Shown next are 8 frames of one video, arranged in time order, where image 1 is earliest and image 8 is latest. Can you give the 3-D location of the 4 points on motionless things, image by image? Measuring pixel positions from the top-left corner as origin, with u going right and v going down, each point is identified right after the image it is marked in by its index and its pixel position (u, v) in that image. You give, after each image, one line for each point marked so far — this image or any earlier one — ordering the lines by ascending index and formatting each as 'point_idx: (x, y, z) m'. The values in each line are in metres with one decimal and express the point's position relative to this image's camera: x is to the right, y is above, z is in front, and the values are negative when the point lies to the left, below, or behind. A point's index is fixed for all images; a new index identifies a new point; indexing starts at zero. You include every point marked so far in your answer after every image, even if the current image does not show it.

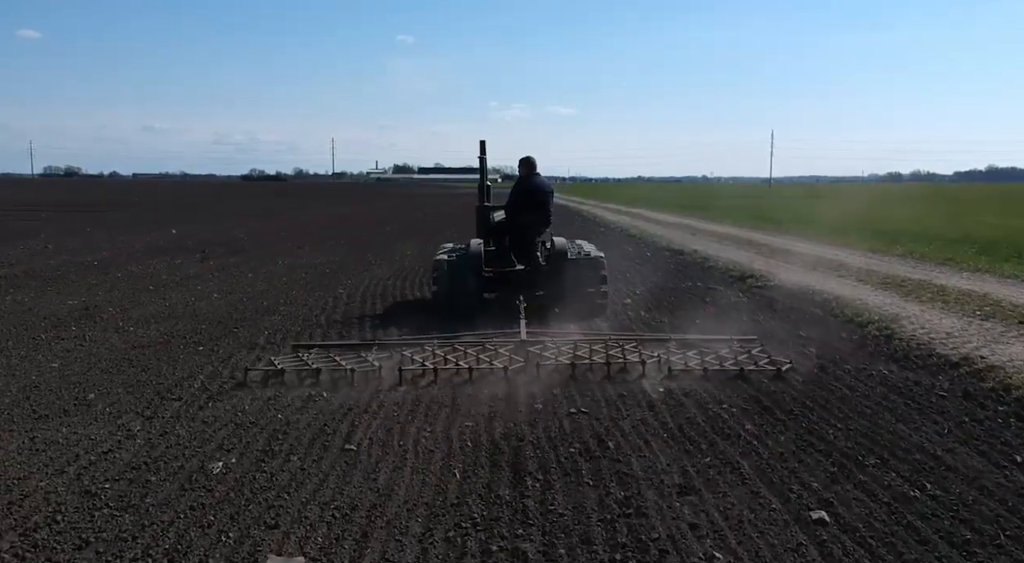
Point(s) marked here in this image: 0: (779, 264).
0: (+4.7, +0.1, +14.5) m
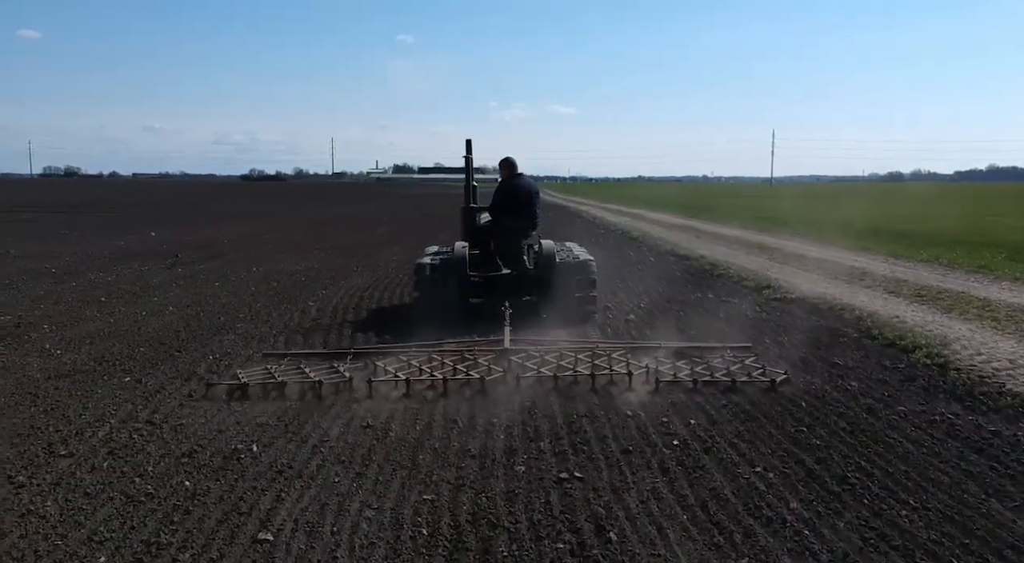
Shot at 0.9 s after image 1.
0: (+4.6, +0.1, +13.9) m
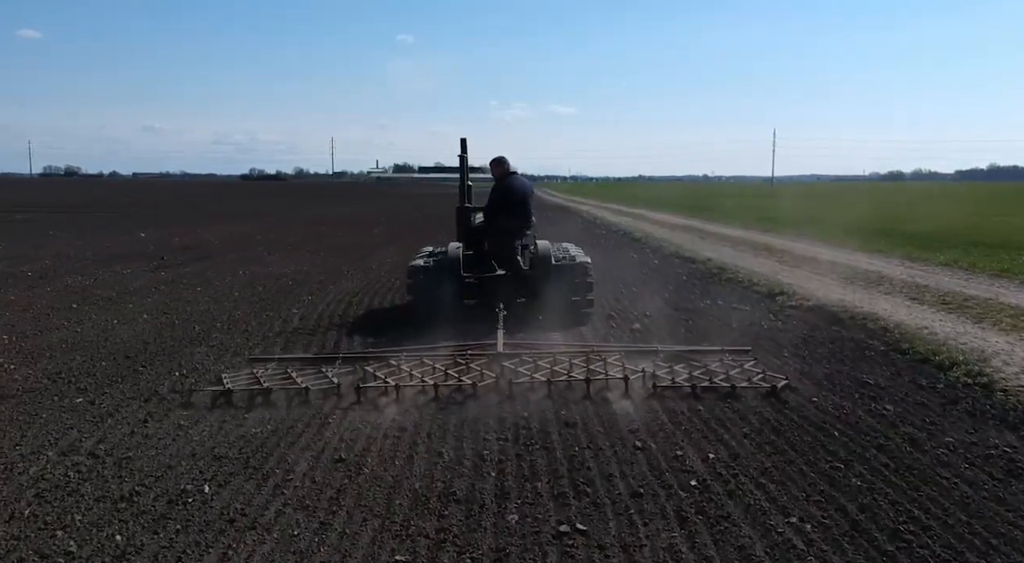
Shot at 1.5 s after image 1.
0: (+4.5, +0.1, +13.7) m
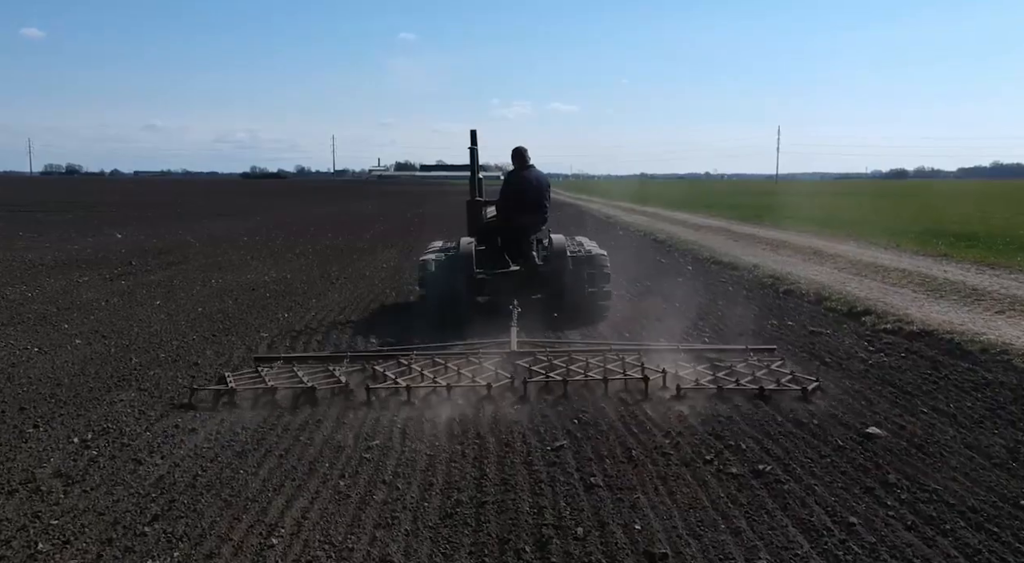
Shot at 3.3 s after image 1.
0: (+4.7, 0.0, +12.6) m
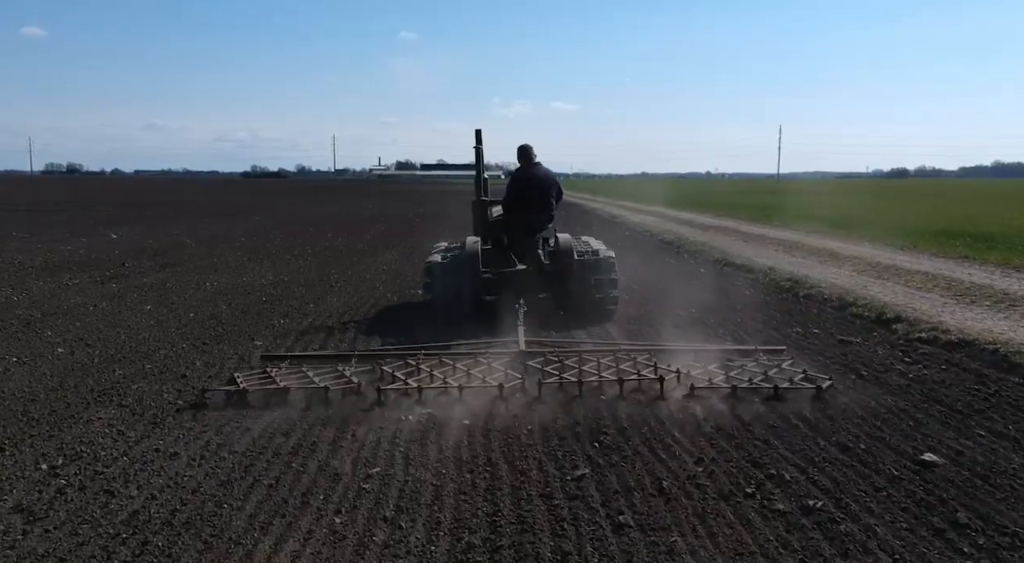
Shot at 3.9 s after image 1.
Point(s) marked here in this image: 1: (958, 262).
0: (+4.7, +0.3, +14.3) m
1: (+7.5, +0.3, +13.7) m
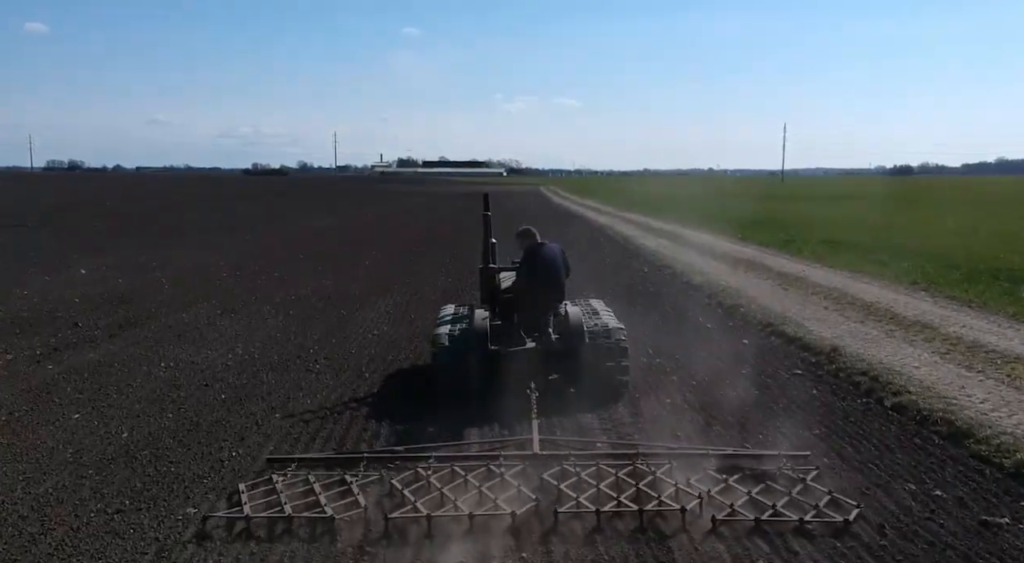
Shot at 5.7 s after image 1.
0: (+4.9, -0.8, +12.2) m
1: (+7.7, -0.8, +11.6) m
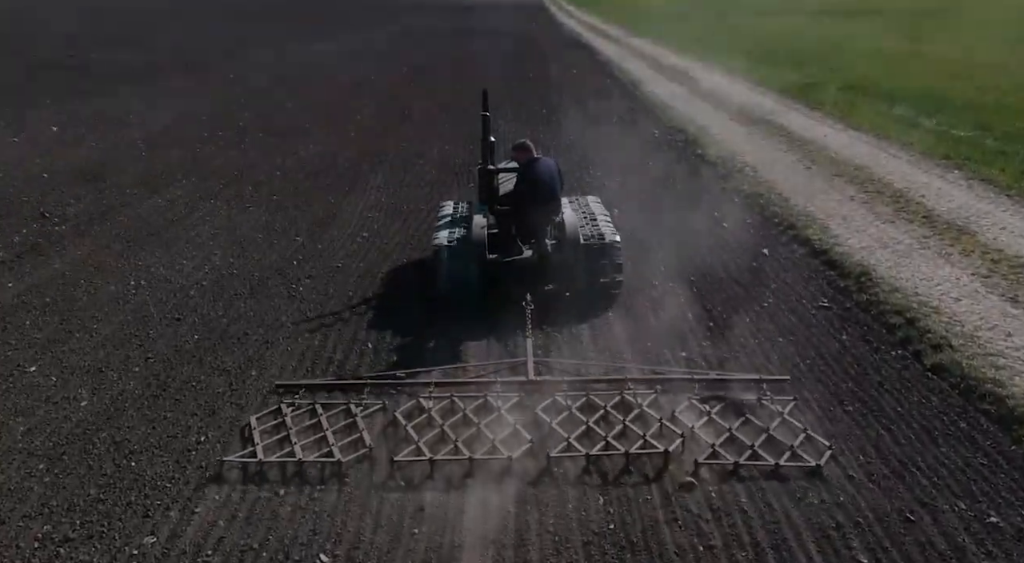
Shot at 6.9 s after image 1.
0: (+4.9, +0.5, +11.1) m
1: (+7.7, +0.4, +10.6) m
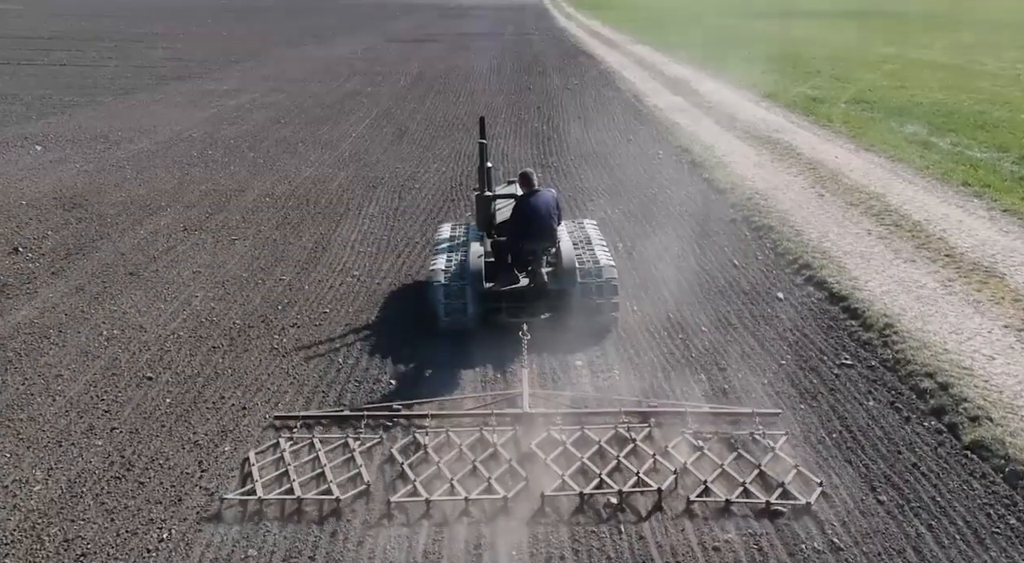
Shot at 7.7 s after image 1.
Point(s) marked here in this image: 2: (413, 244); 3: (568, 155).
0: (+4.8, -0.1, +10.4) m
1: (+7.7, -0.2, +9.9) m
2: (-1.6, +0.6, +13.0) m
3: (+1.3, +3.0, +19.4) m
